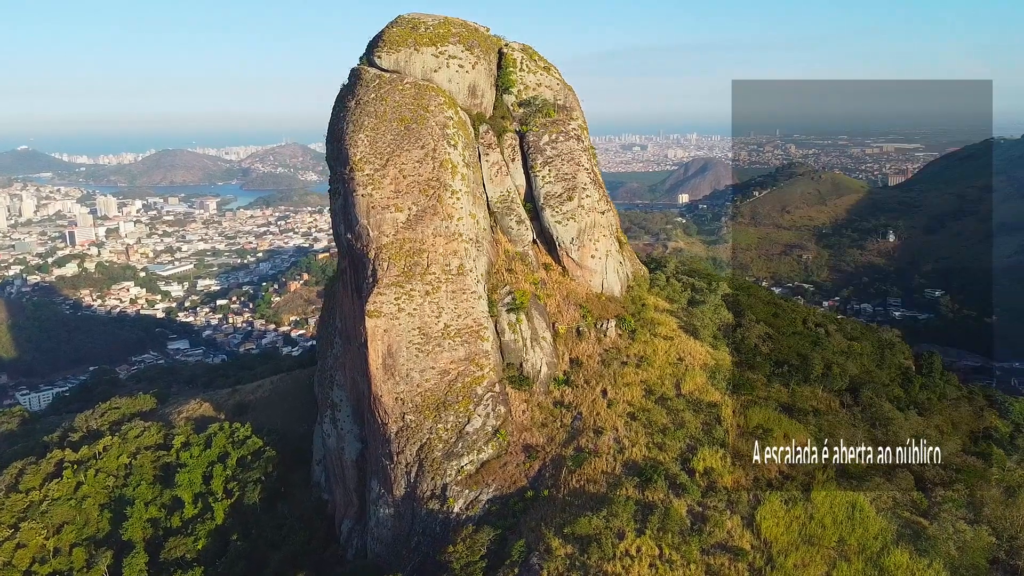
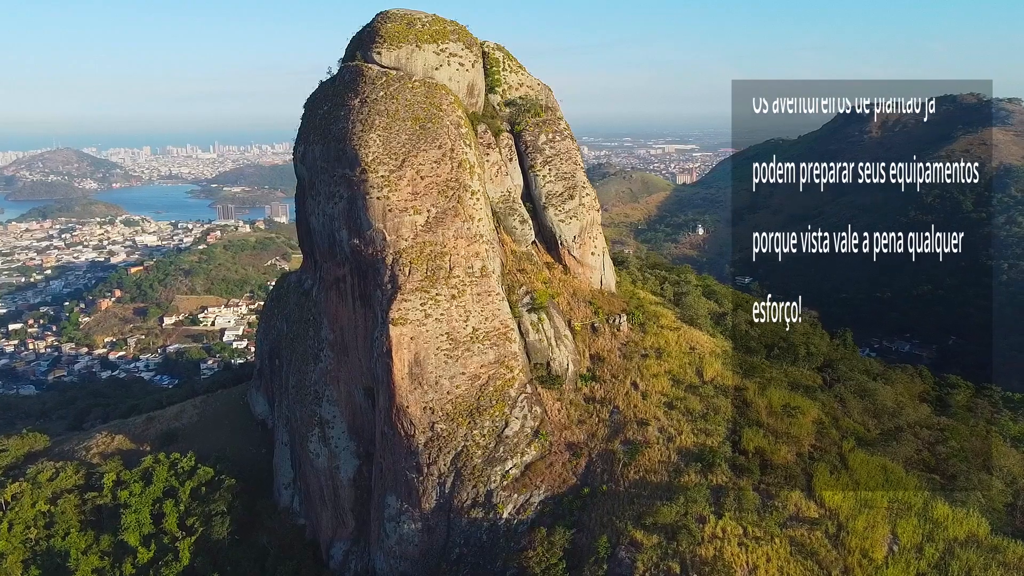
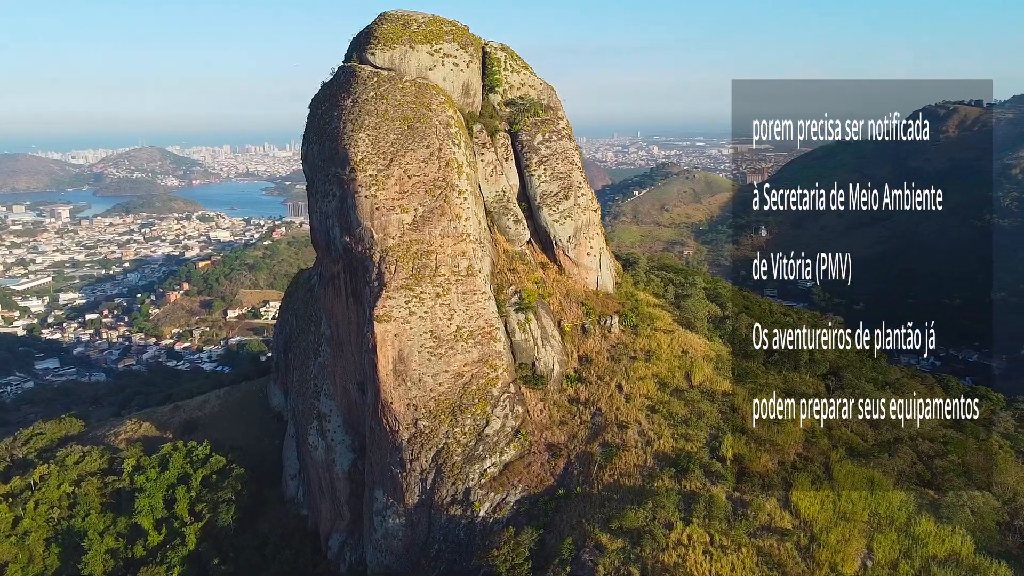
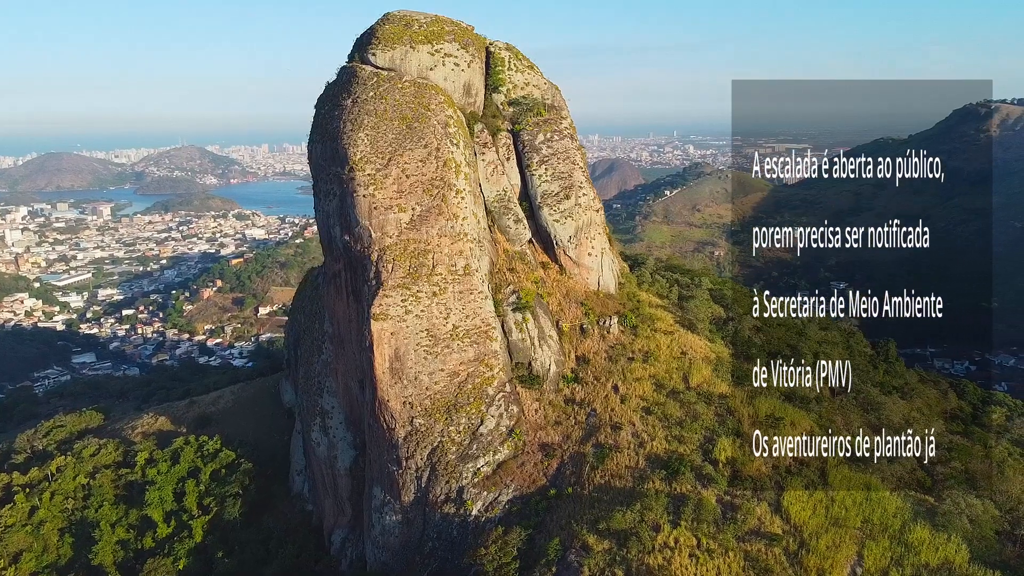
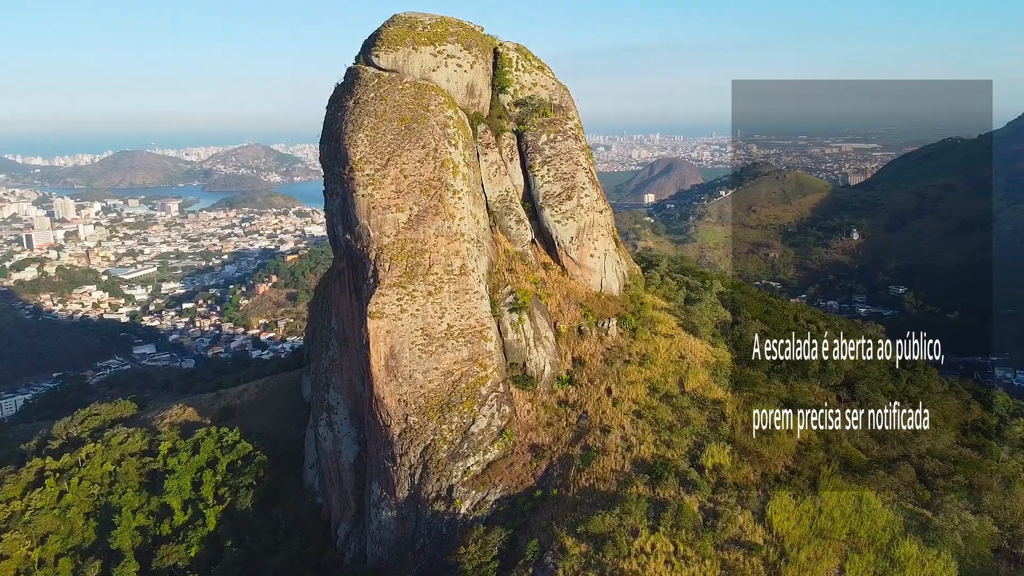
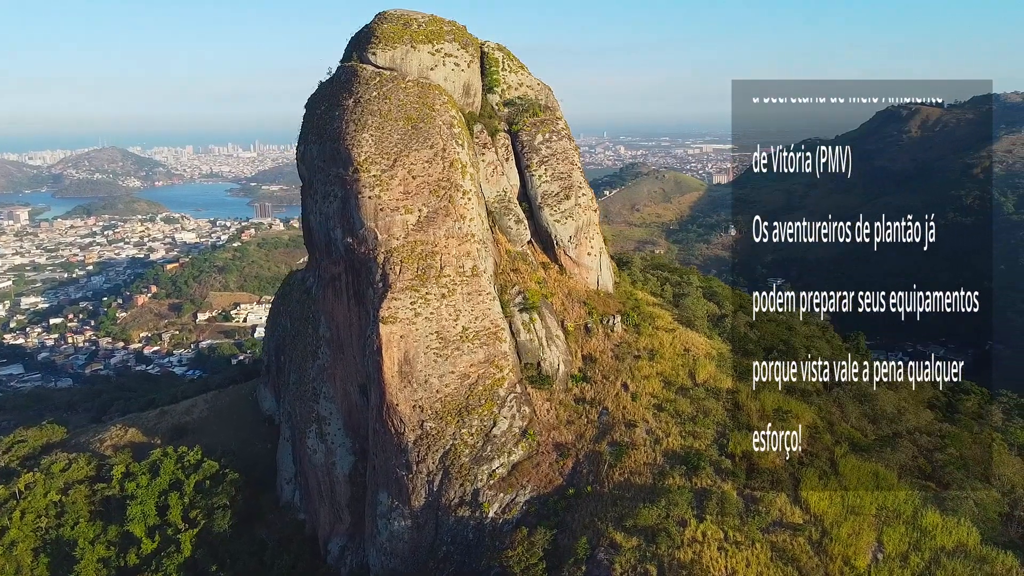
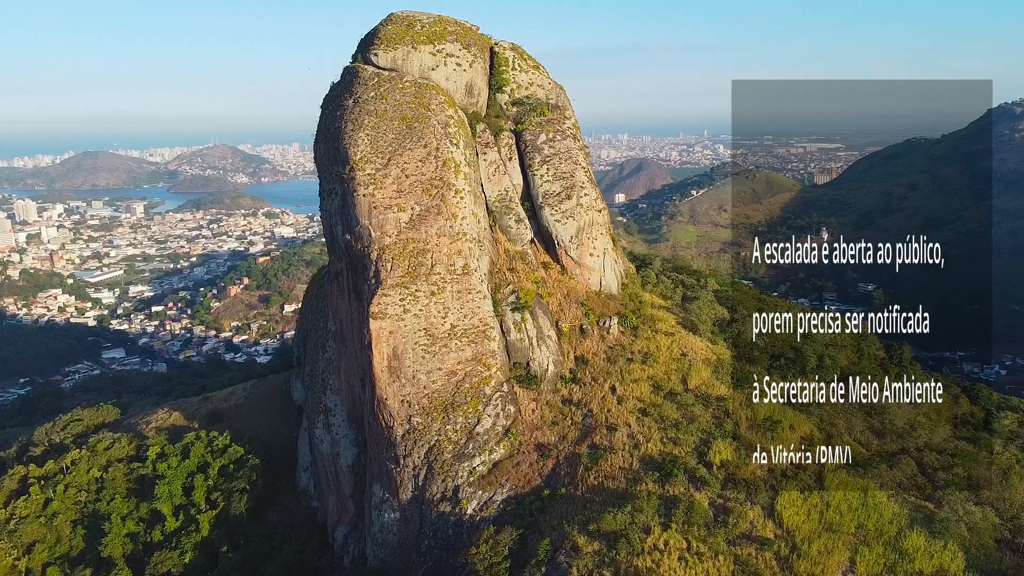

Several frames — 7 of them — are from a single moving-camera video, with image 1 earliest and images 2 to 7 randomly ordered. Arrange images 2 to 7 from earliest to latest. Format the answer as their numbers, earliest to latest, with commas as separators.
5, 7, 4, 3, 6, 2
